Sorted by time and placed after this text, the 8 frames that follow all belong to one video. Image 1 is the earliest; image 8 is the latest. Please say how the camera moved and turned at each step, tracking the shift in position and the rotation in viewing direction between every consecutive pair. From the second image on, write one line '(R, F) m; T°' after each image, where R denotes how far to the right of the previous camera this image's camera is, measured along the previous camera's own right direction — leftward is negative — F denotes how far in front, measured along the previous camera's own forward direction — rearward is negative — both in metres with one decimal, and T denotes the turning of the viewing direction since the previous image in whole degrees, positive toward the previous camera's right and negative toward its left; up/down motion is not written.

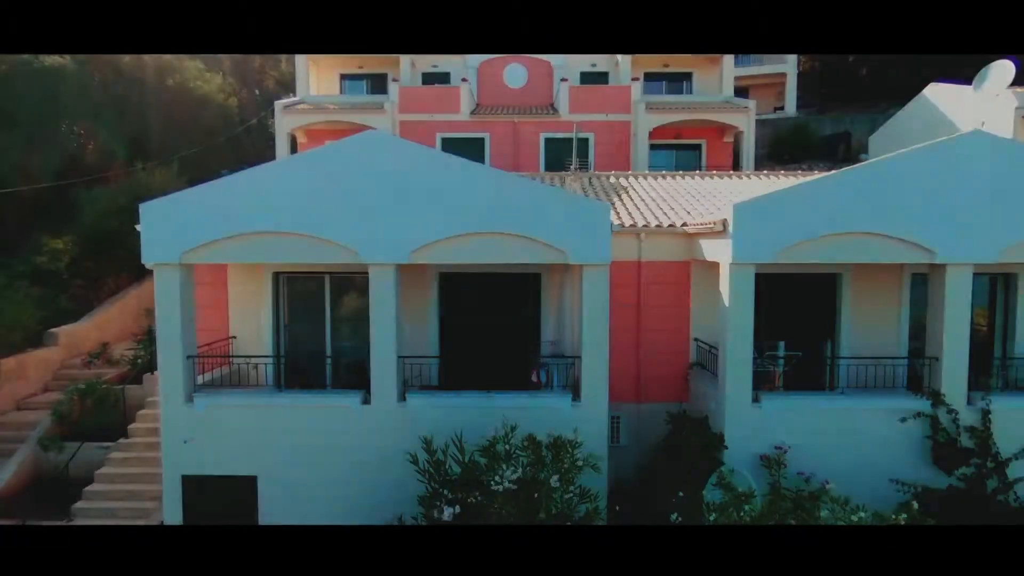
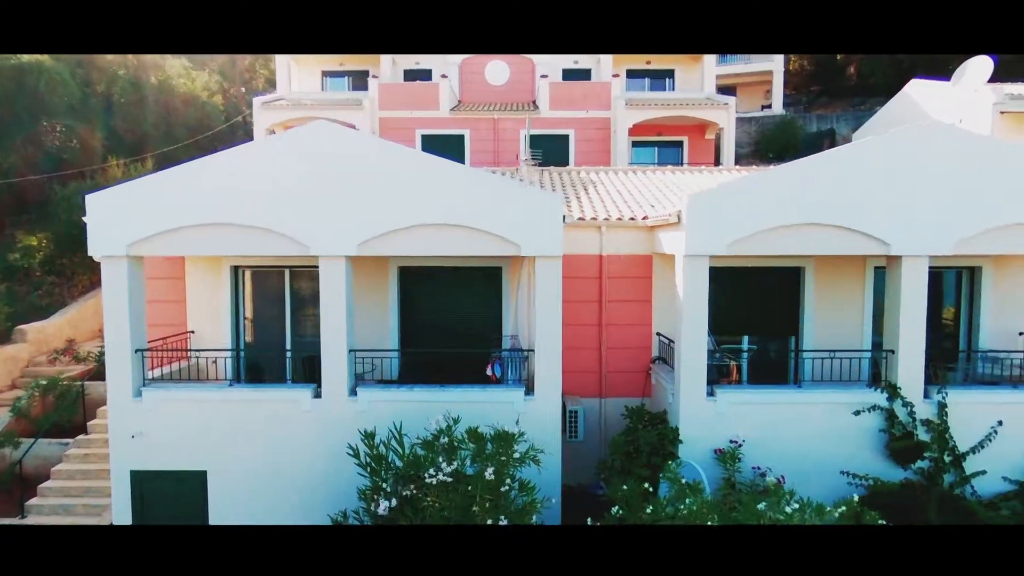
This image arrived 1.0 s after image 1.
(+0.5, +0.1) m; 0°
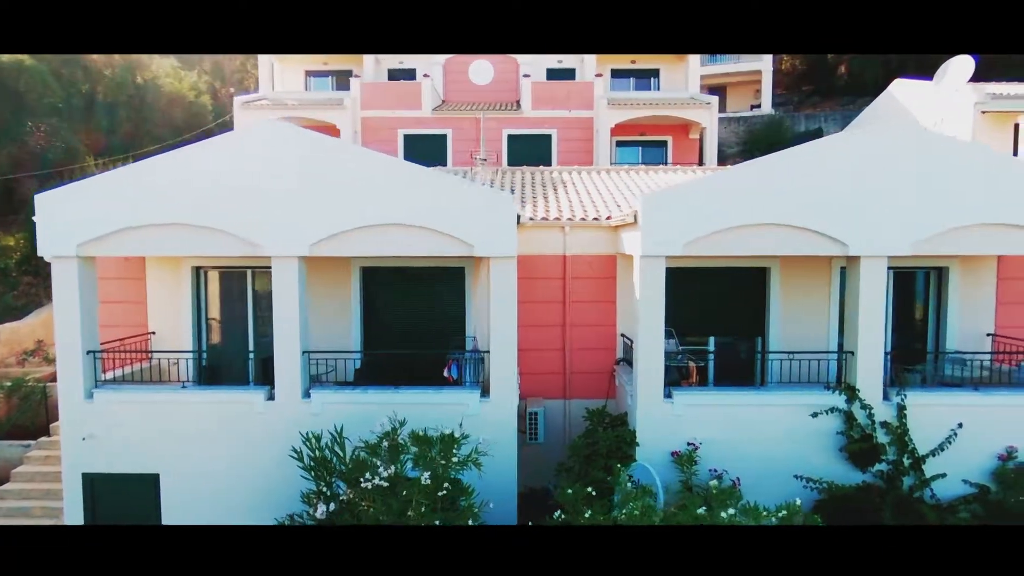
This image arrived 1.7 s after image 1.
(+0.5, +0.1) m; 0°
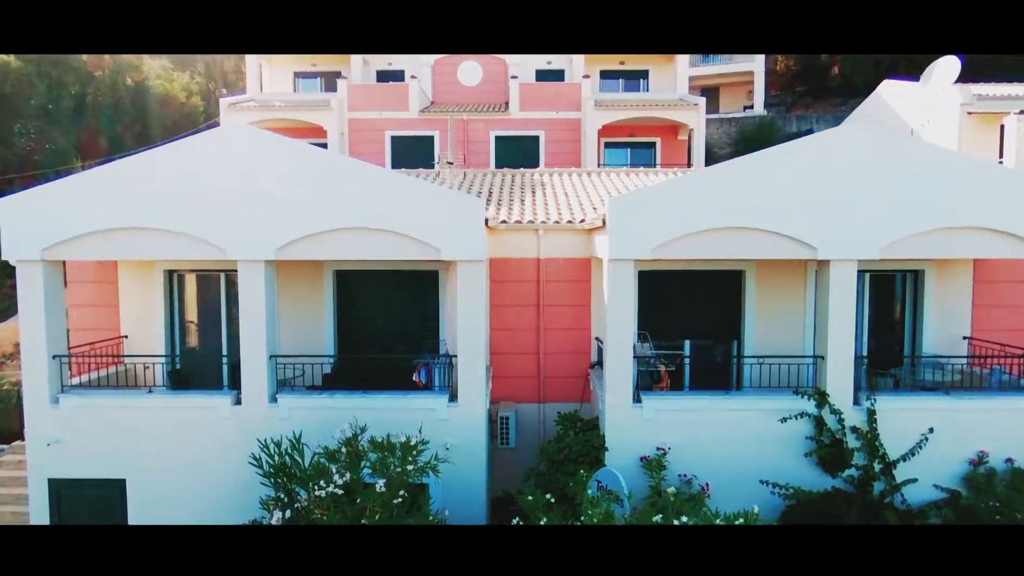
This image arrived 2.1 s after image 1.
(+0.4, 0.0) m; 0°
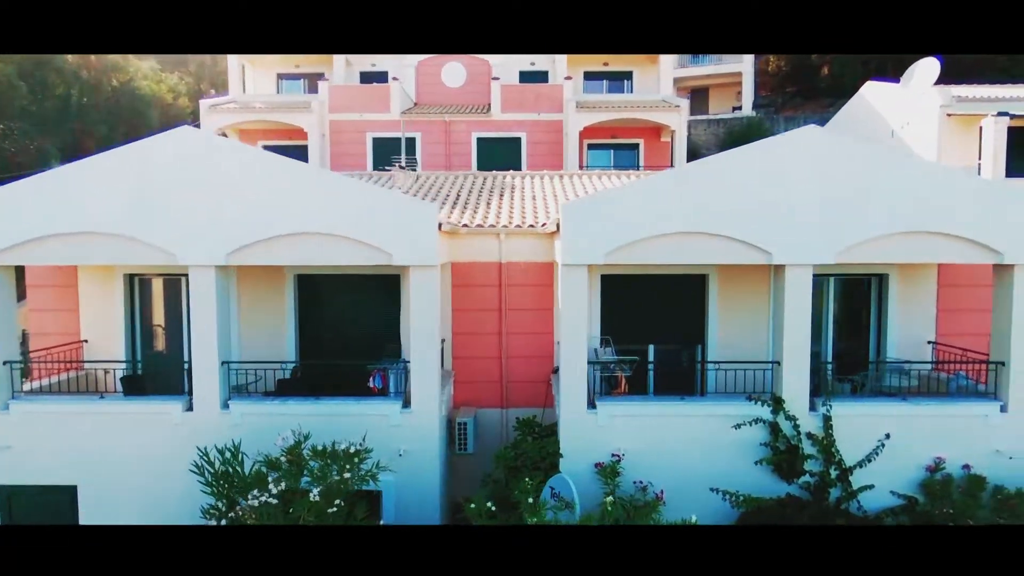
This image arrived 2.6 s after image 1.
(+0.5, +0.1) m; 0°
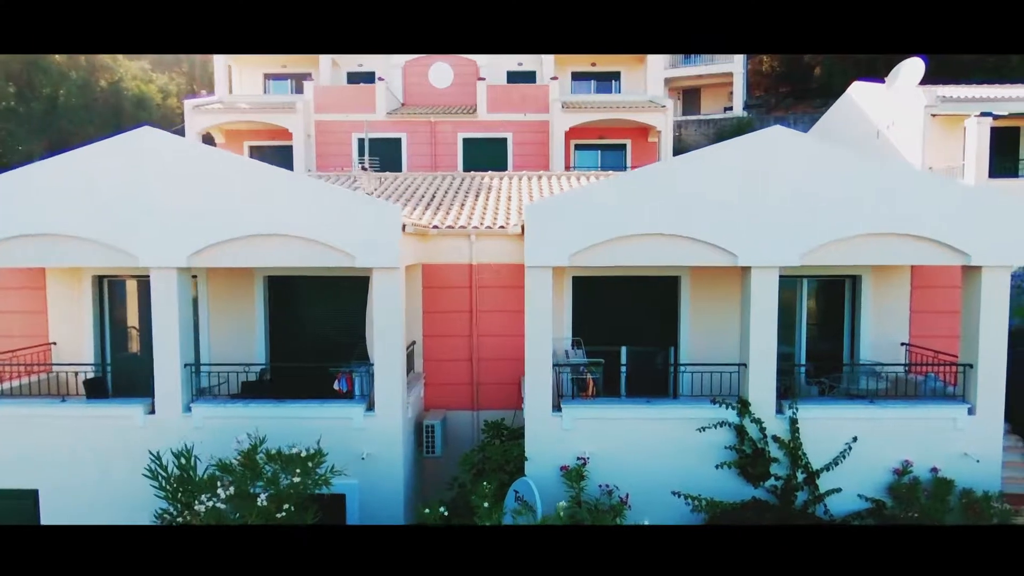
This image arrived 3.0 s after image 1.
(+0.4, +0.1) m; 0°
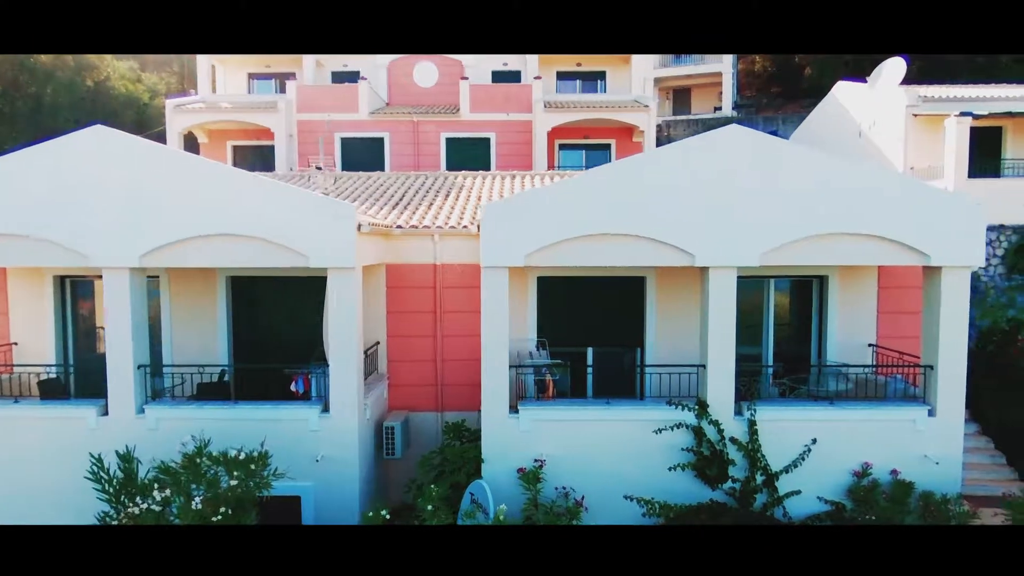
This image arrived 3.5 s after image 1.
(+0.5, +0.1) m; 0°
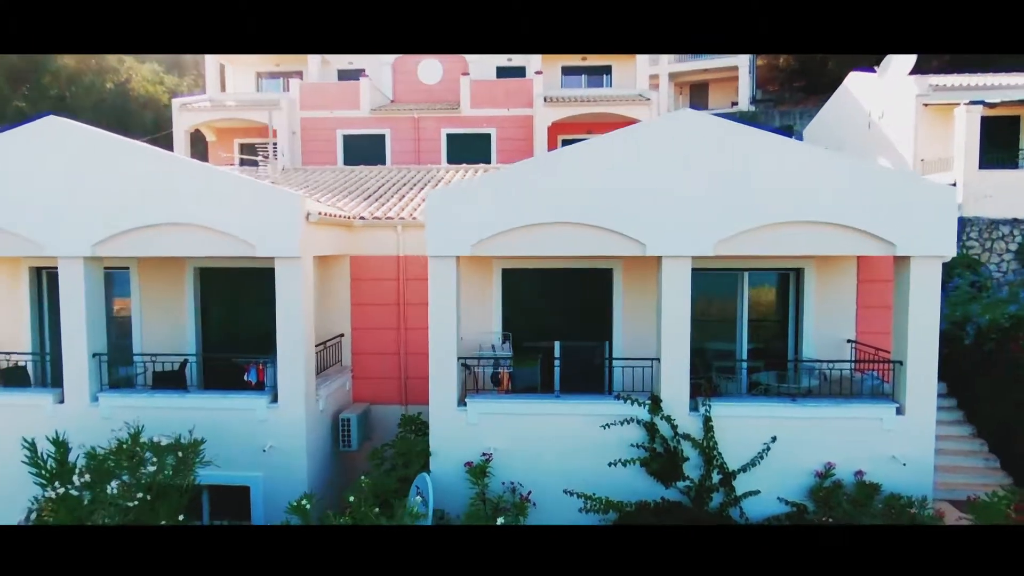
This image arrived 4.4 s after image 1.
(+0.9, +0.2) m; -3°
